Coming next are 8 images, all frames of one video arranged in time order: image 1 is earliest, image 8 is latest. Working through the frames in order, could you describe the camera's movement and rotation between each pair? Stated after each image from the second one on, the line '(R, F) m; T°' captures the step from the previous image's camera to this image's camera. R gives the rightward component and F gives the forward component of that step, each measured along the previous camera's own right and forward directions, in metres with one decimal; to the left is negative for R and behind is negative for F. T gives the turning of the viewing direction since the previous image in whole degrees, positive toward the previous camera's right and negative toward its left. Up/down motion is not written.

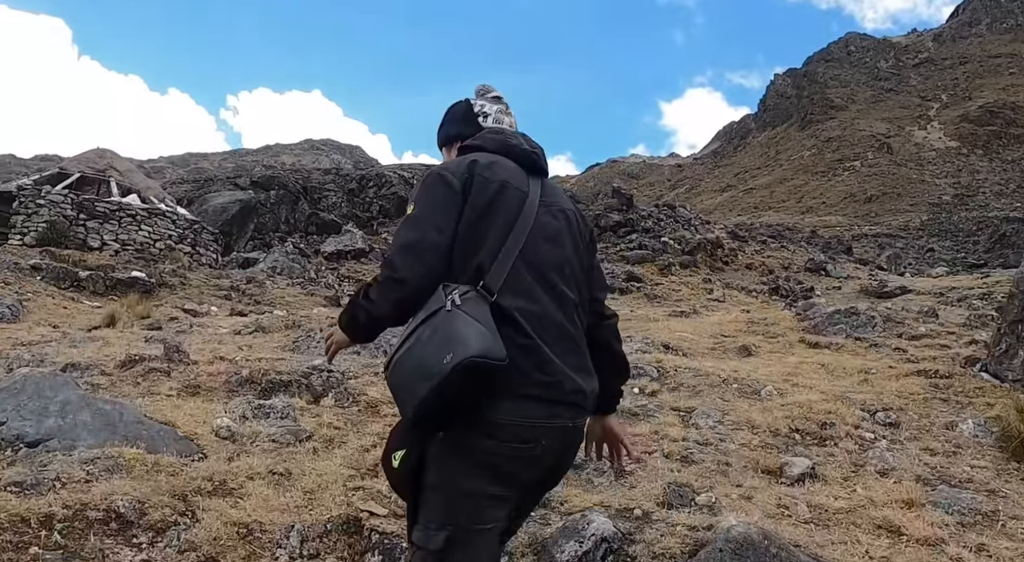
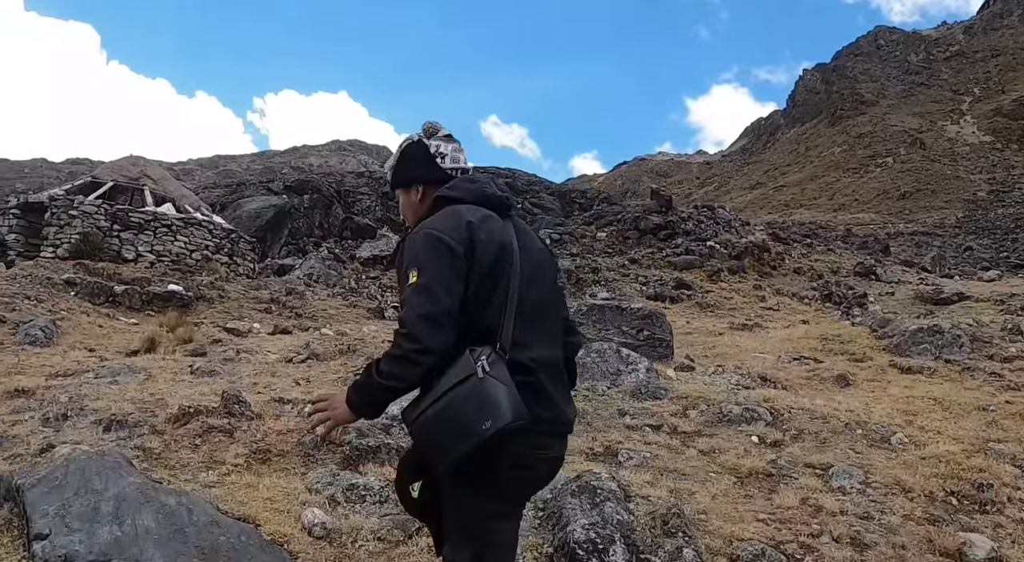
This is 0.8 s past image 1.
(-0.6, +0.8) m; -2°
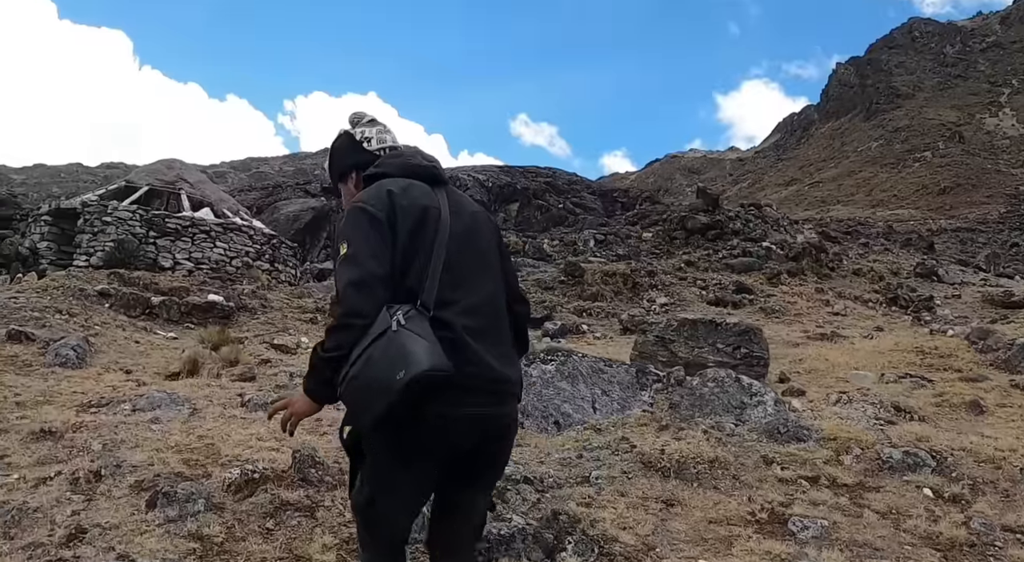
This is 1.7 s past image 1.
(-0.6, +1.0) m; -2°
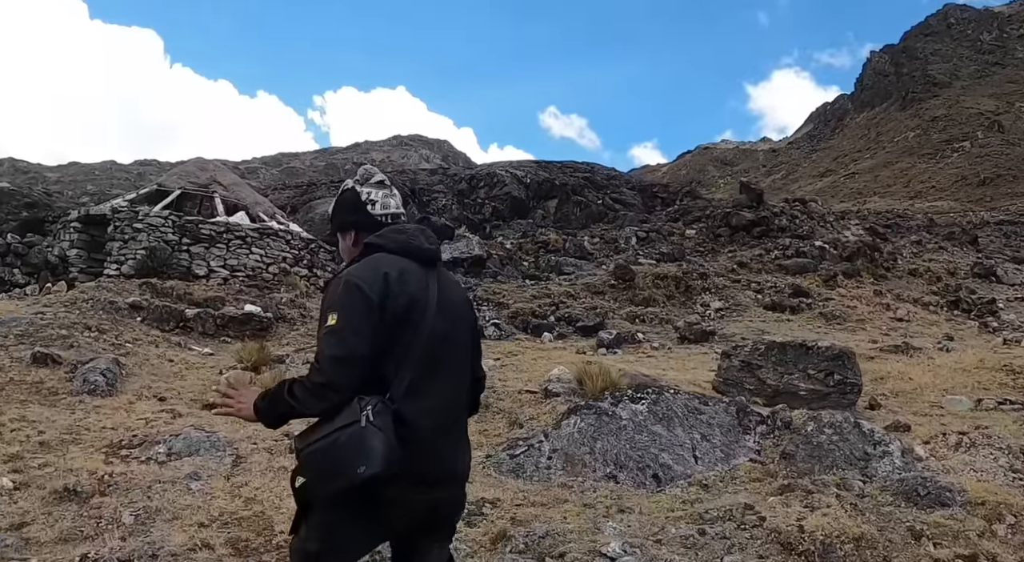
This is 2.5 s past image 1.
(-0.4, +0.8) m; -2°
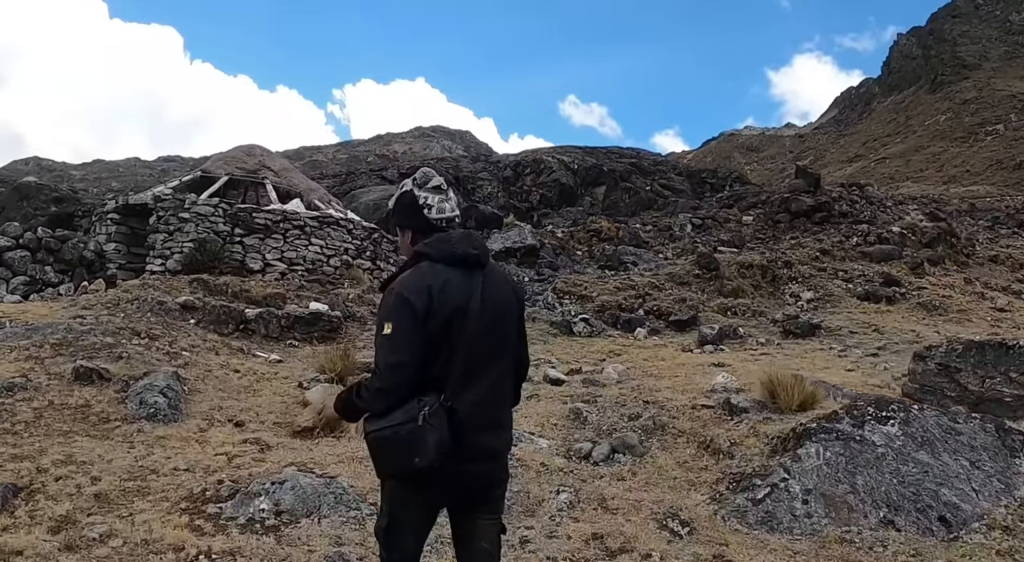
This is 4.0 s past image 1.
(-1.1, +1.5) m; -1°
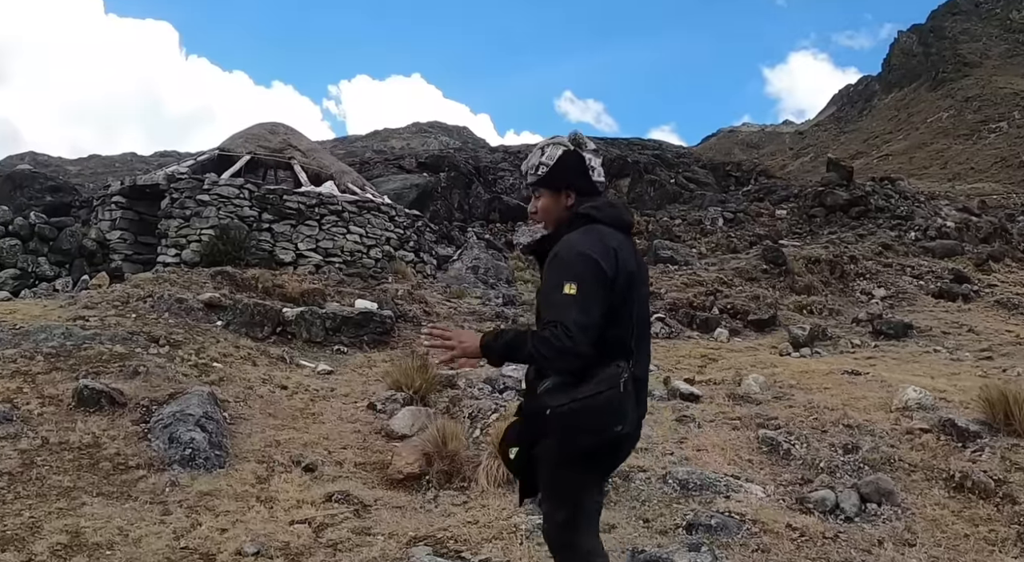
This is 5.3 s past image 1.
(-0.9, +1.5) m; +1°
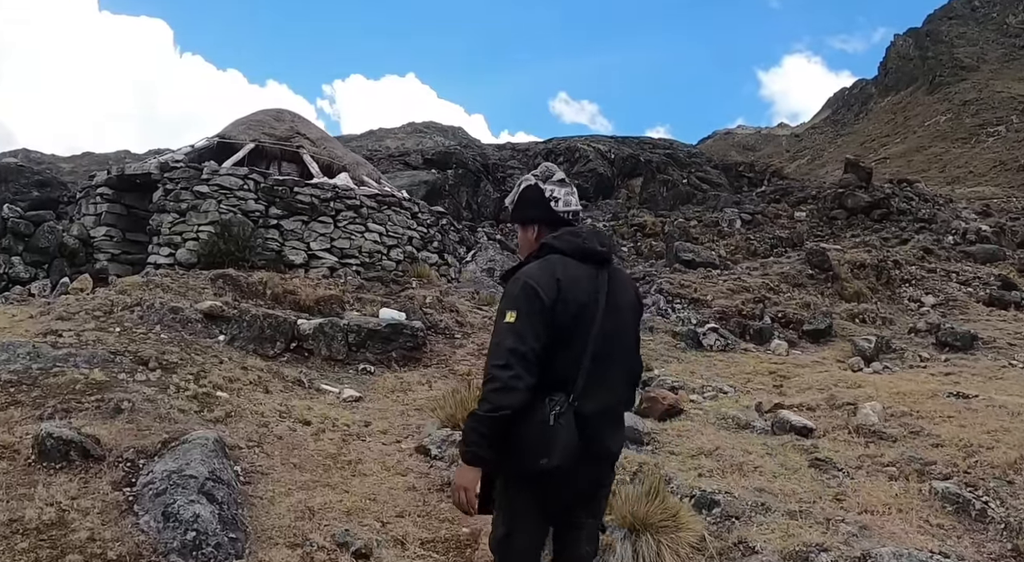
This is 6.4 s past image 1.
(-0.5, +1.1) m; +1°
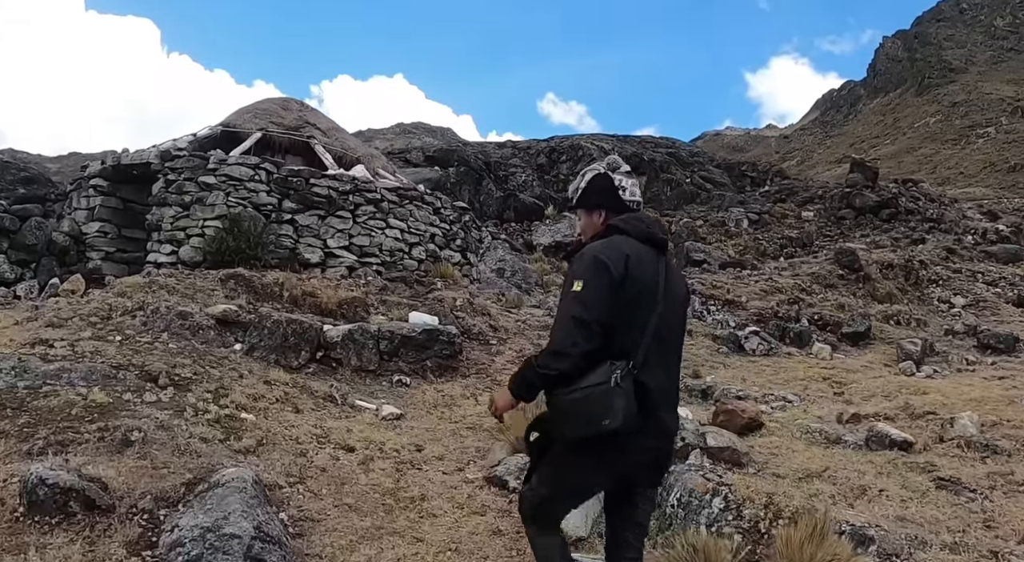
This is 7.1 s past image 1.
(-0.4, +0.6) m; +1°
